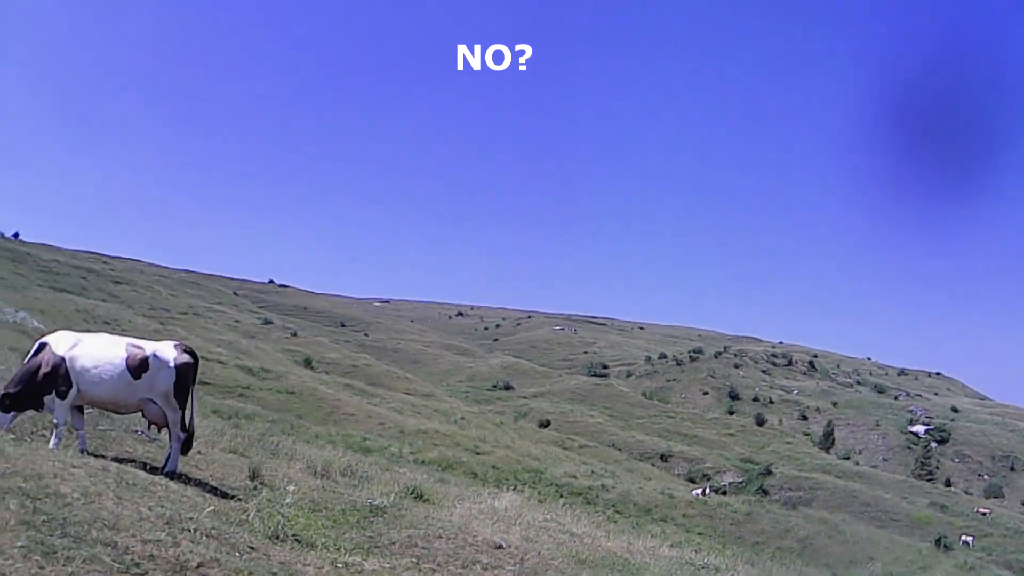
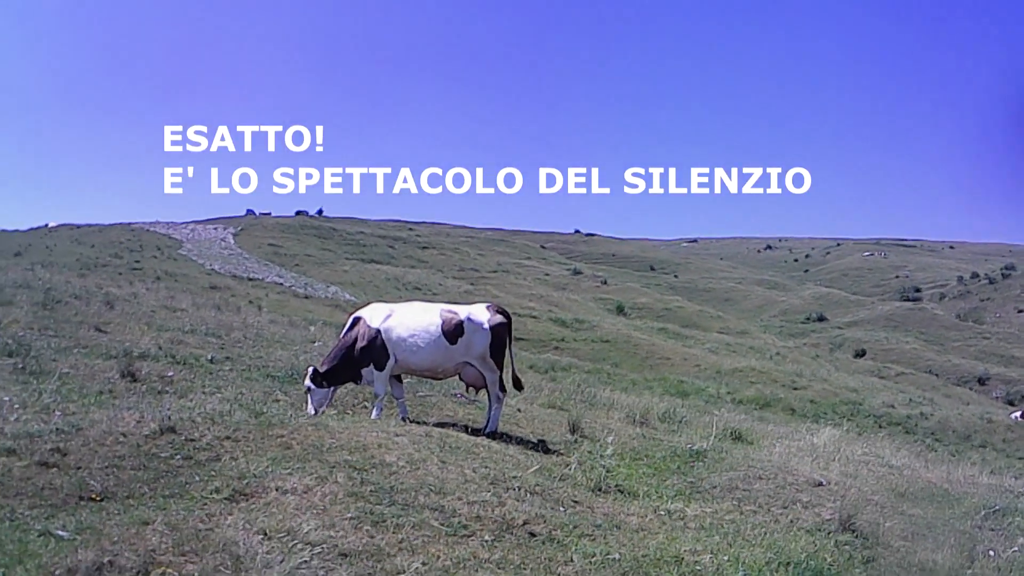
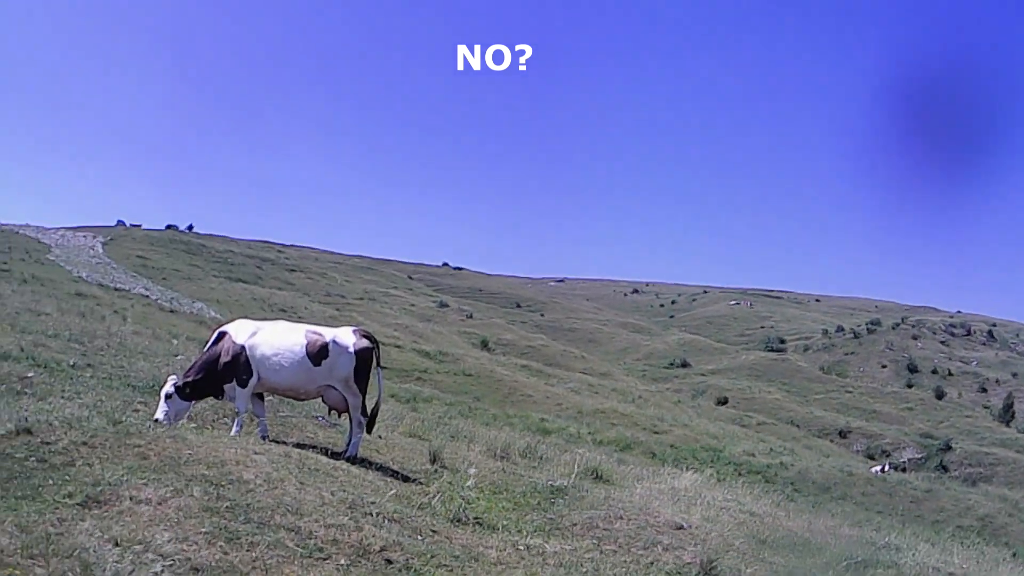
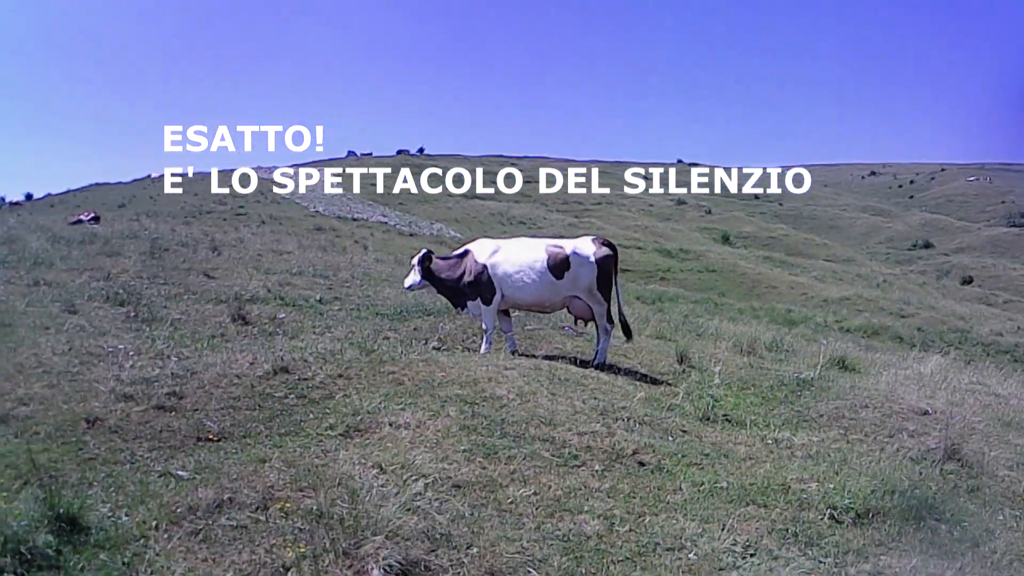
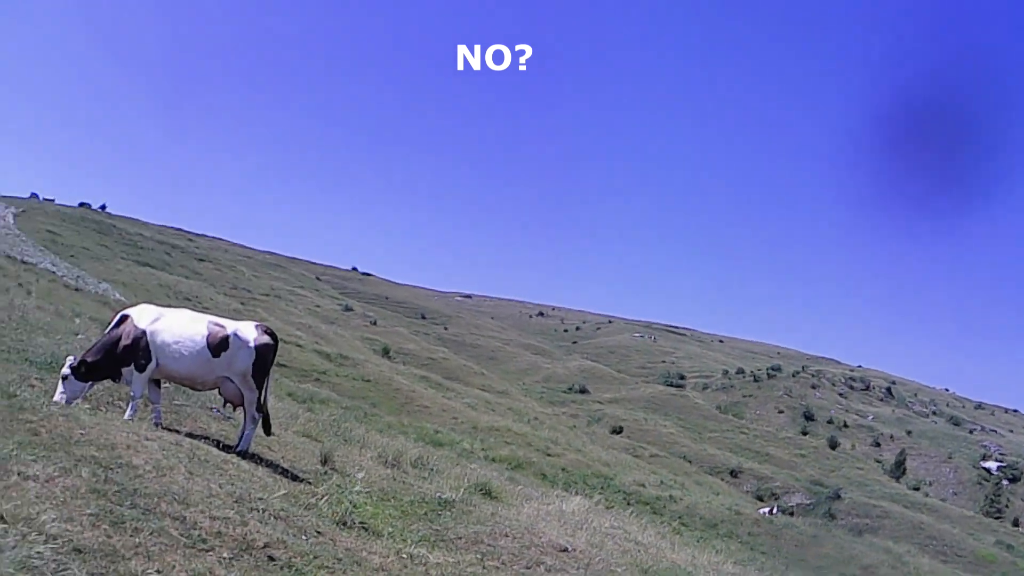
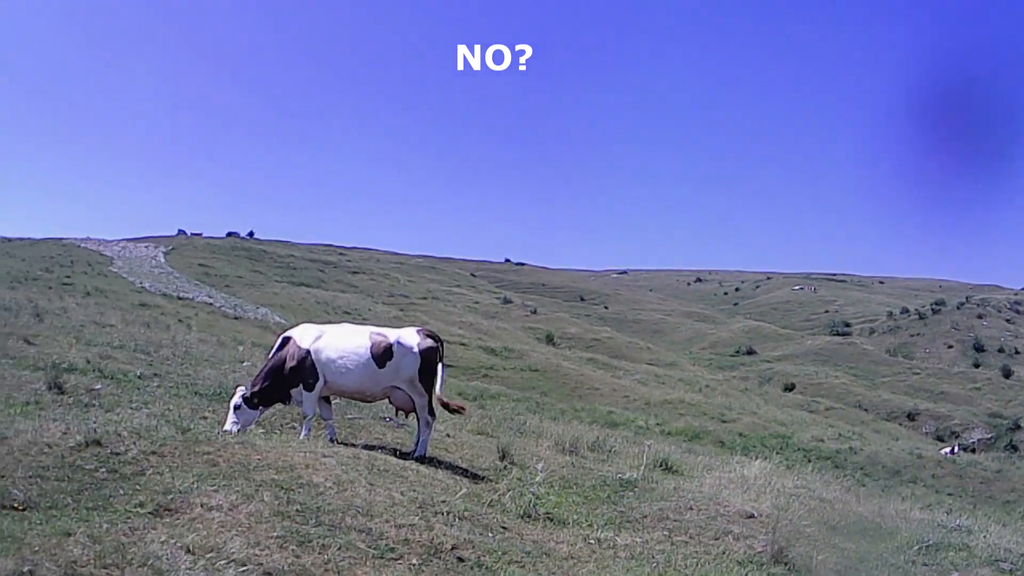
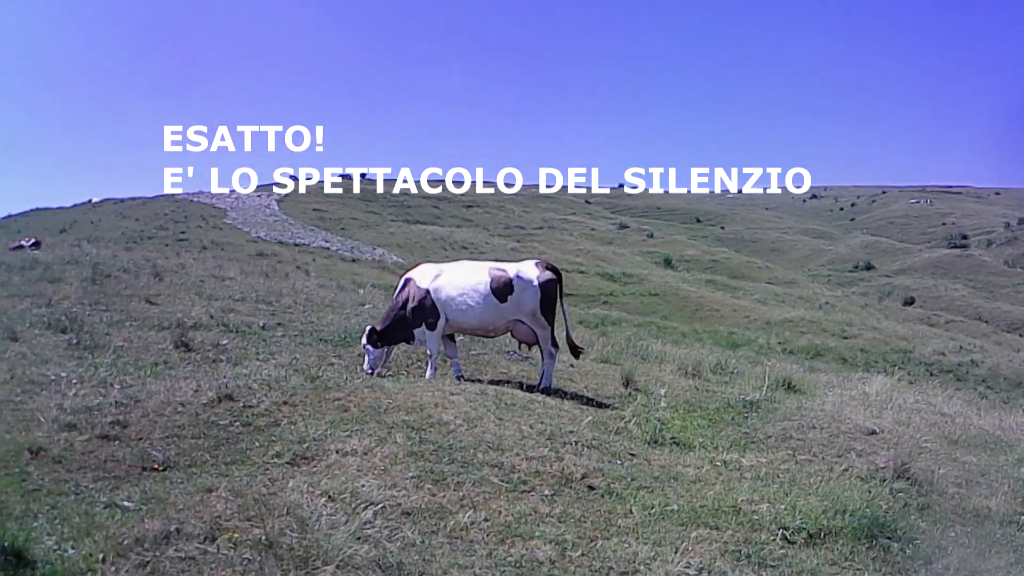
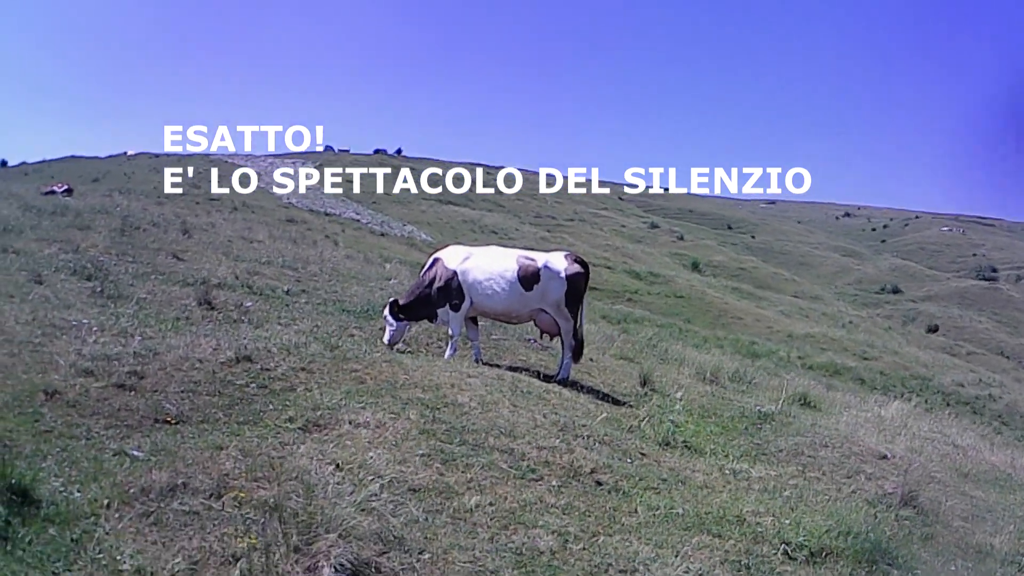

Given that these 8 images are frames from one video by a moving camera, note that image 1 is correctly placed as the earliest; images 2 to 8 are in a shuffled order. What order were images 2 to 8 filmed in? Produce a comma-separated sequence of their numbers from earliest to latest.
5, 3, 6, 2, 7, 8, 4
